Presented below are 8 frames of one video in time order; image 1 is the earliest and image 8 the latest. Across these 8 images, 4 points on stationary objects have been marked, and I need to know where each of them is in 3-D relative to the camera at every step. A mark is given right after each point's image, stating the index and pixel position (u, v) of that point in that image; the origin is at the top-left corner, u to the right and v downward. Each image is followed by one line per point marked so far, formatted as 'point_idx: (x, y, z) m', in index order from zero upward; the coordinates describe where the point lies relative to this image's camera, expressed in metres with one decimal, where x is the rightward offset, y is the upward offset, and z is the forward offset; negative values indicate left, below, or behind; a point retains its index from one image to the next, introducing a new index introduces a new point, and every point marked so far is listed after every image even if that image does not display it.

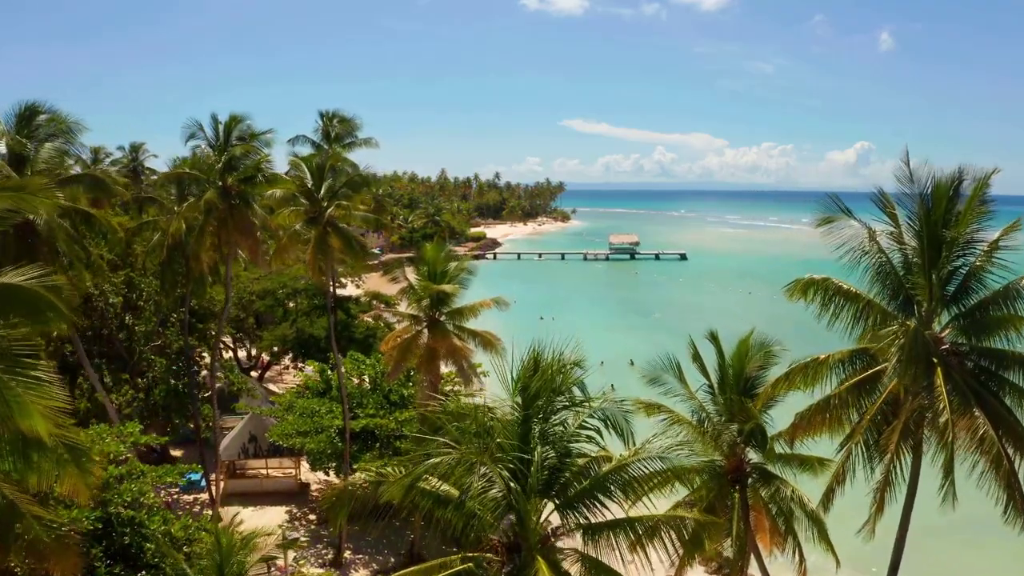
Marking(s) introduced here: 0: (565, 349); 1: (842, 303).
0: (+0.6, -0.7, +7.4) m
1: (+4.9, -0.2, +10.0) m
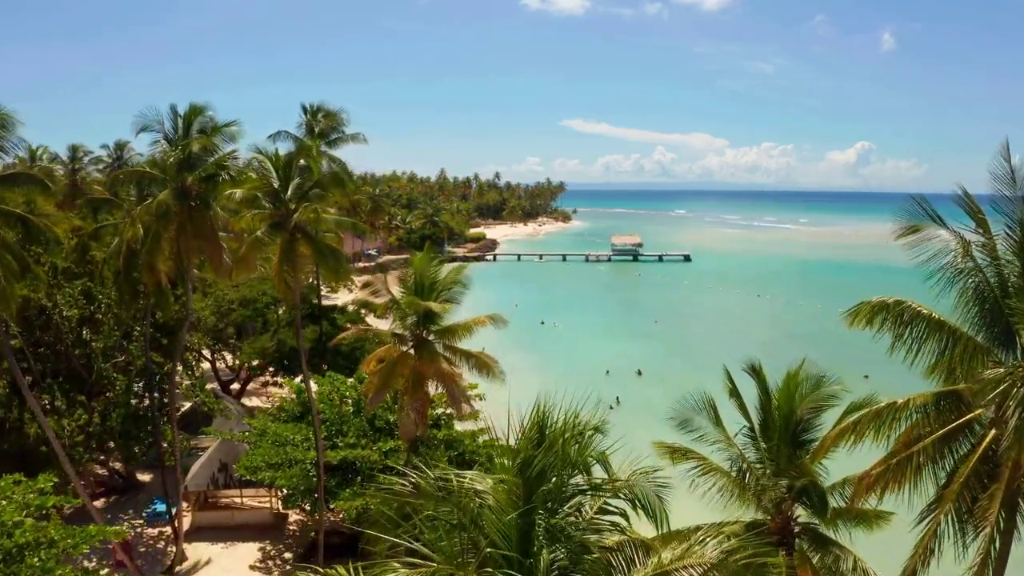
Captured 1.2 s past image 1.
0: (+0.6, -1.0, +5.4) m
1: (+4.9, -0.5, +8.0) m
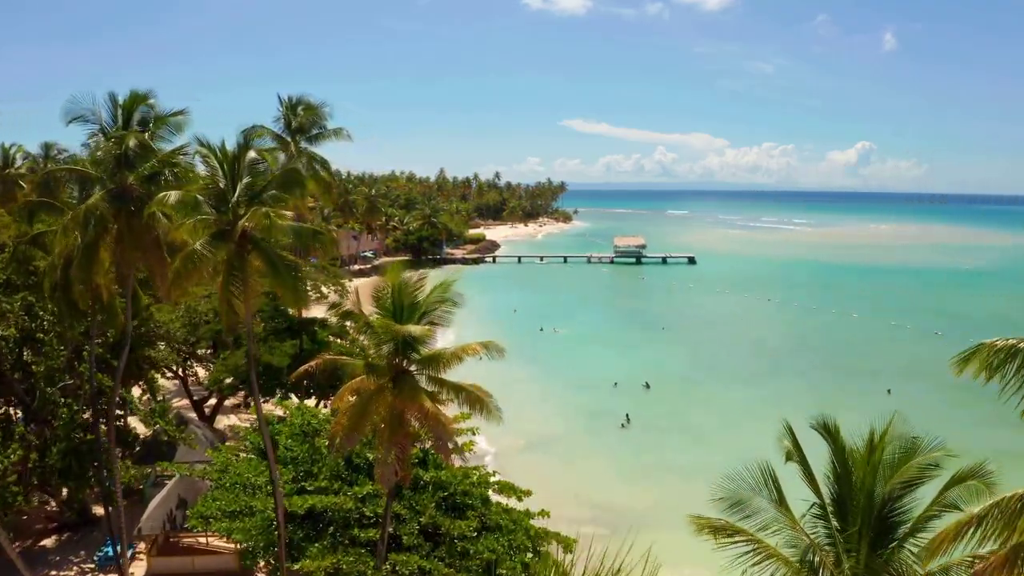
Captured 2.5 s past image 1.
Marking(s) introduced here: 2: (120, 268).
0: (+0.5, -1.3, +3.2) m
1: (+4.8, -0.9, +5.9) m
2: (-7.2, +0.4, +12.3) m
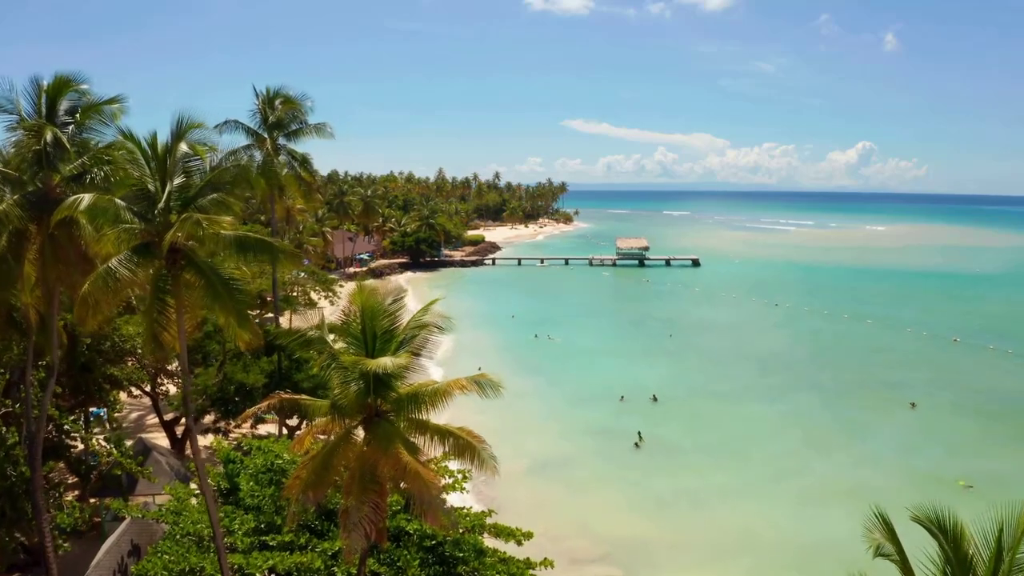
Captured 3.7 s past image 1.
0: (+0.5, -1.6, +1.3) m
1: (+4.8, -1.2, +3.9) m
2: (-7.2, +0.1, +10.4) m
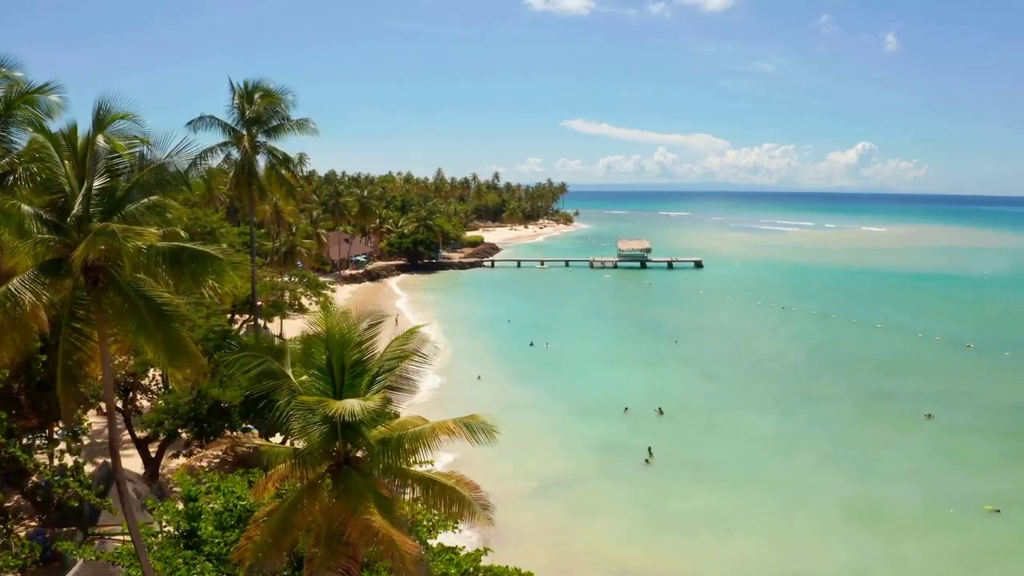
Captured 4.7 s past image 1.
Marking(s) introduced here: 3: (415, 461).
0: (+0.4, -1.9, -0.2) m
1: (+4.7, -1.4, +2.5) m
2: (-7.2, -0.2, +8.9) m
3: (-1.1, -1.9, +7.6) m
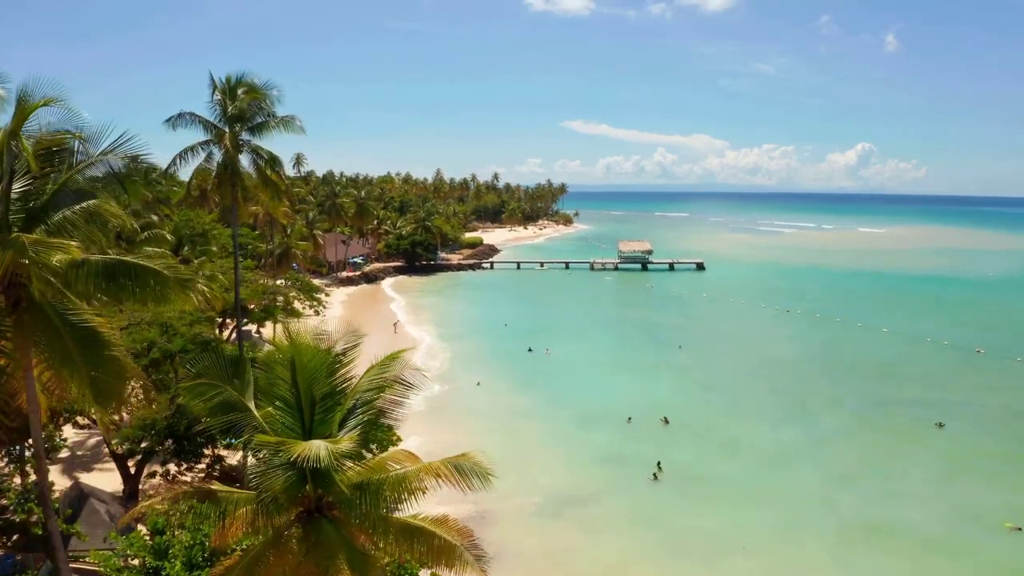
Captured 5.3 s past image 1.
0: (+0.4, -2.0, -1.2) m
1: (+4.7, -1.6, +1.4) m
2: (-7.3, -0.3, +7.9) m
3: (-1.1, -2.1, +6.6) m
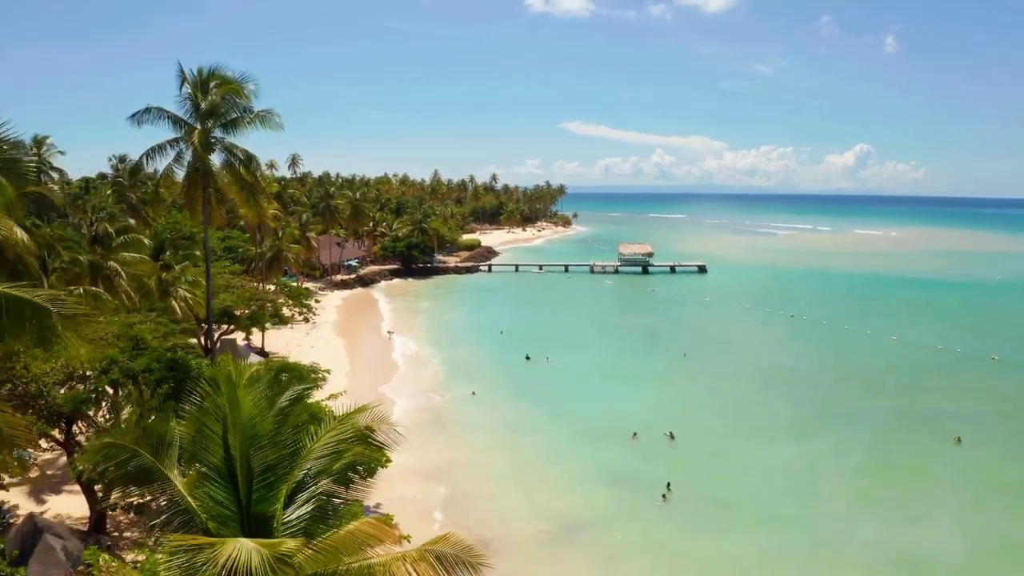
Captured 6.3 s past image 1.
0: (+0.4, -2.3, -2.7) m
1: (+4.7, -1.8, 0.0) m
2: (-7.3, -0.6, +6.4) m
3: (-1.2, -2.4, +5.1) m
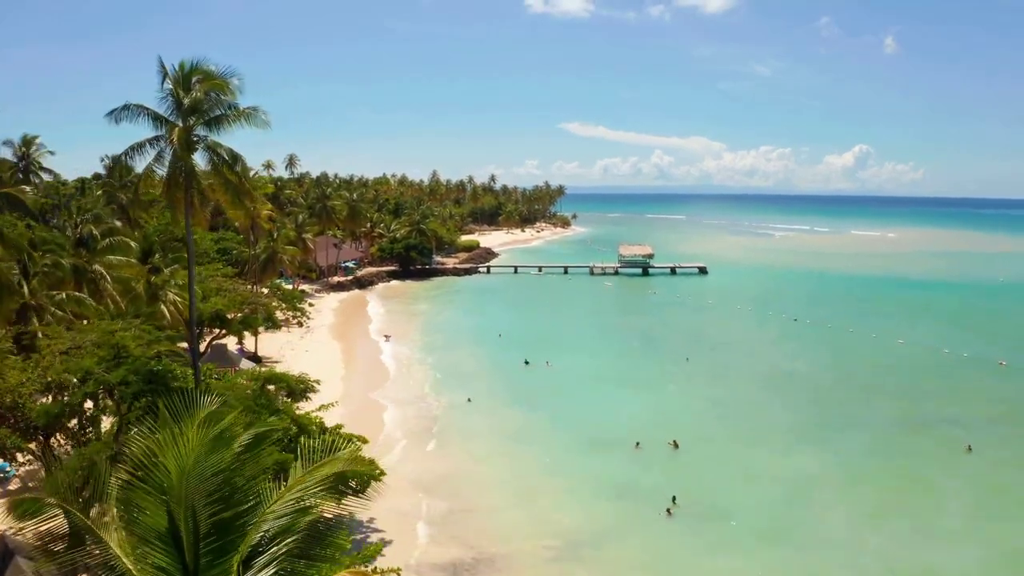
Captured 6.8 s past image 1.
0: (+0.4, -2.4, -3.5) m
1: (+4.7, -2.0, -0.8) m
2: (-7.3, -0.7, +5.6) m
3: (-1.2, -2.5, +4.3) m
